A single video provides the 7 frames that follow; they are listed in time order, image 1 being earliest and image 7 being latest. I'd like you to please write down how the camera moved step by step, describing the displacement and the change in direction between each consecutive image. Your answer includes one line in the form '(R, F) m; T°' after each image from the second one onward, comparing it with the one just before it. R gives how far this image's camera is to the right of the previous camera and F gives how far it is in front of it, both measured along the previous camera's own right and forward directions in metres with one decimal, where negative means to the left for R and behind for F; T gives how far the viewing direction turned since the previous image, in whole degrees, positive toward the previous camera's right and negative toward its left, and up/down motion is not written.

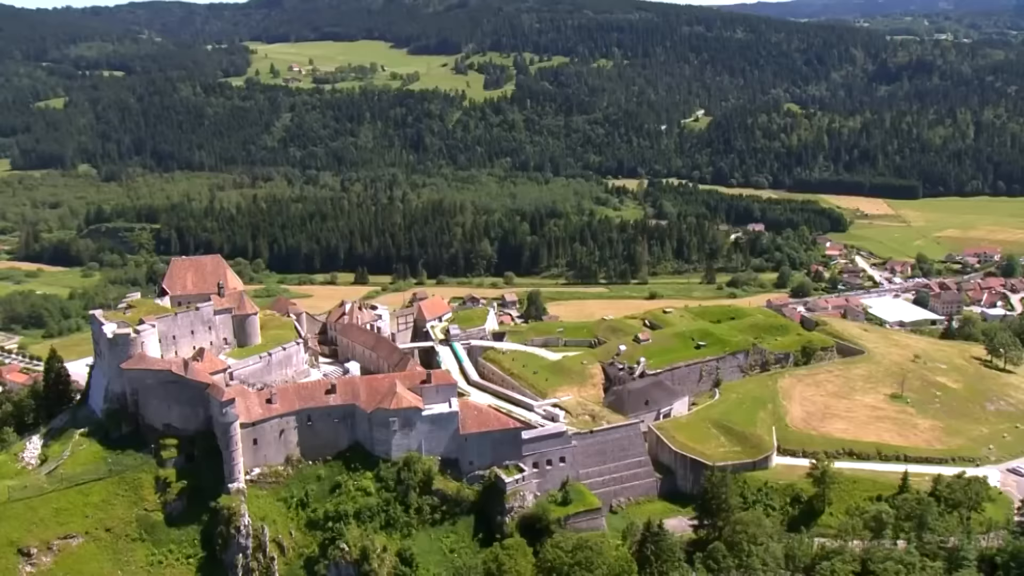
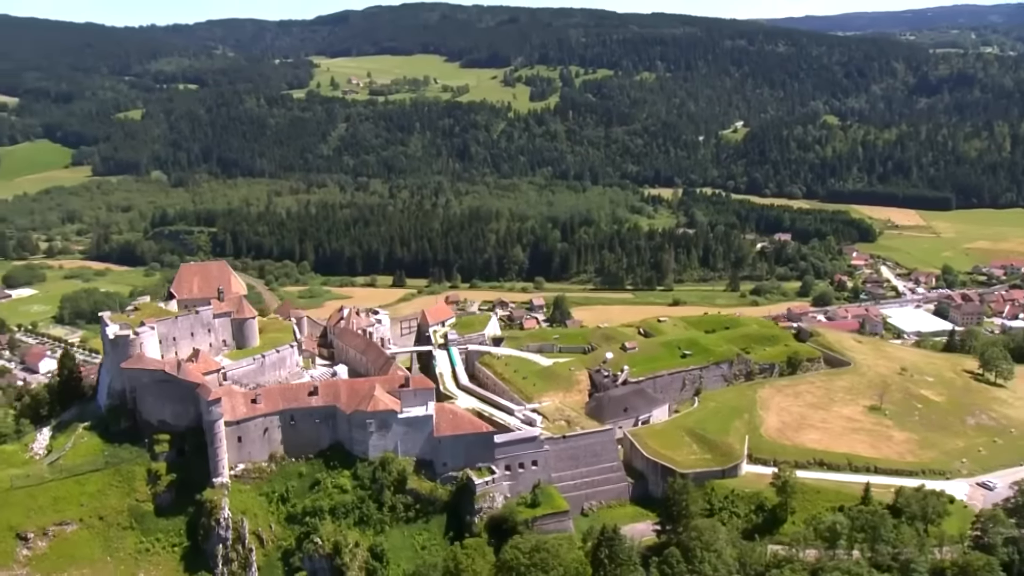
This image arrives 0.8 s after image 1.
(+6.2, -4.3) m; -6°
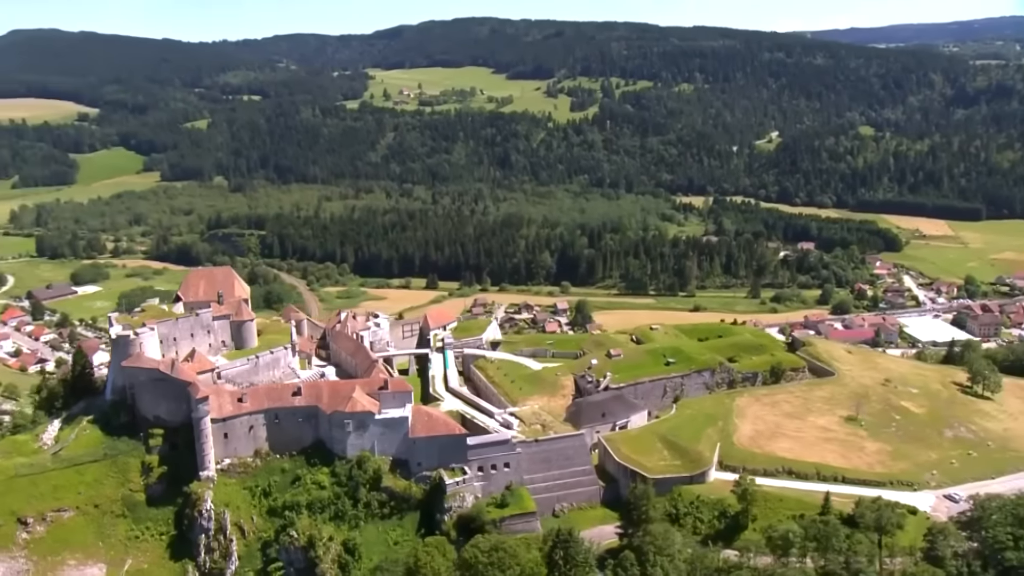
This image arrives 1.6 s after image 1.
(+7.3, -3.9) m; -7°
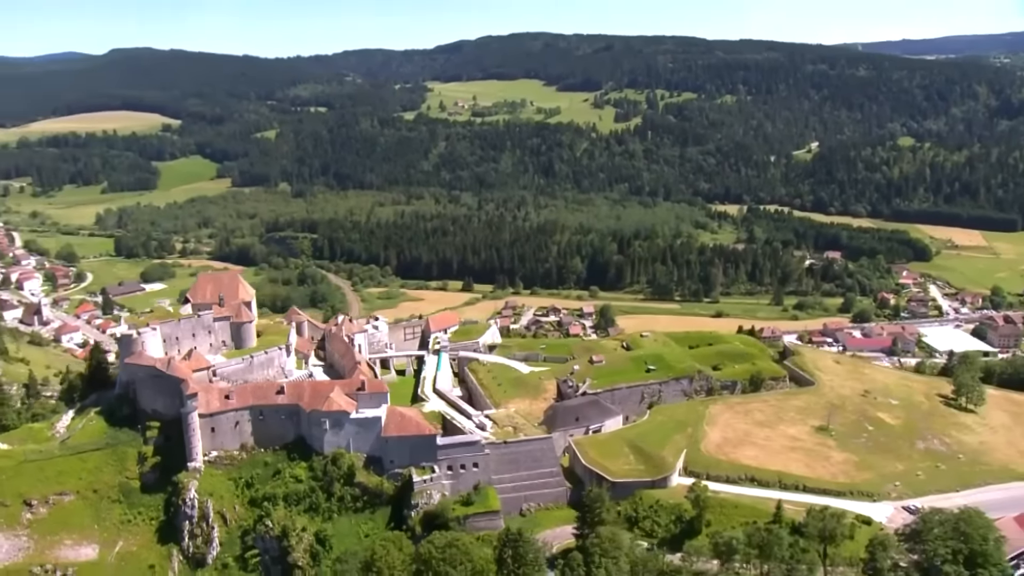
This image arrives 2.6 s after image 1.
(+9.8, -3.6) m; -8°
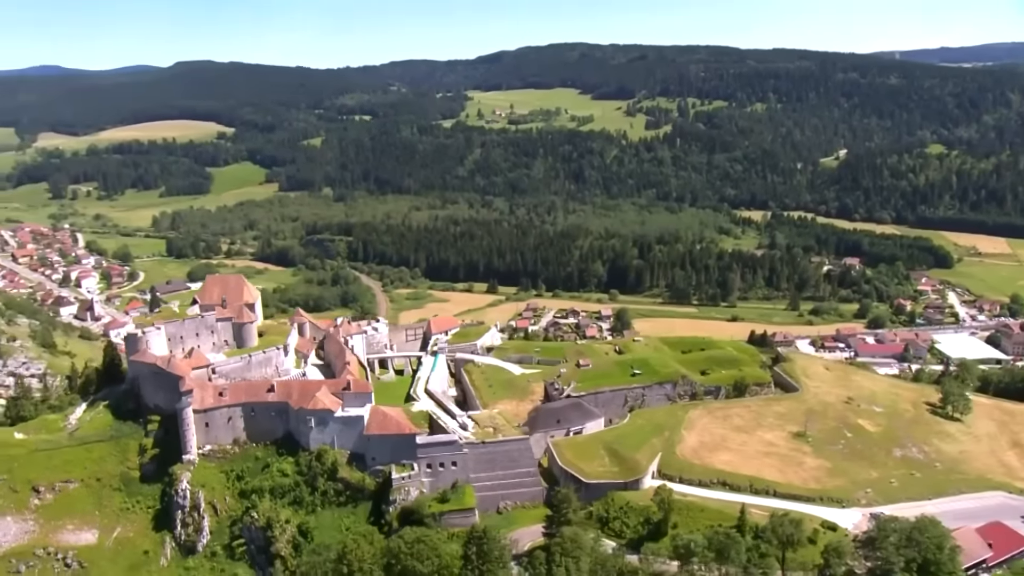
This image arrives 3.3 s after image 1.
(+7.8, -2.2) m; -6°
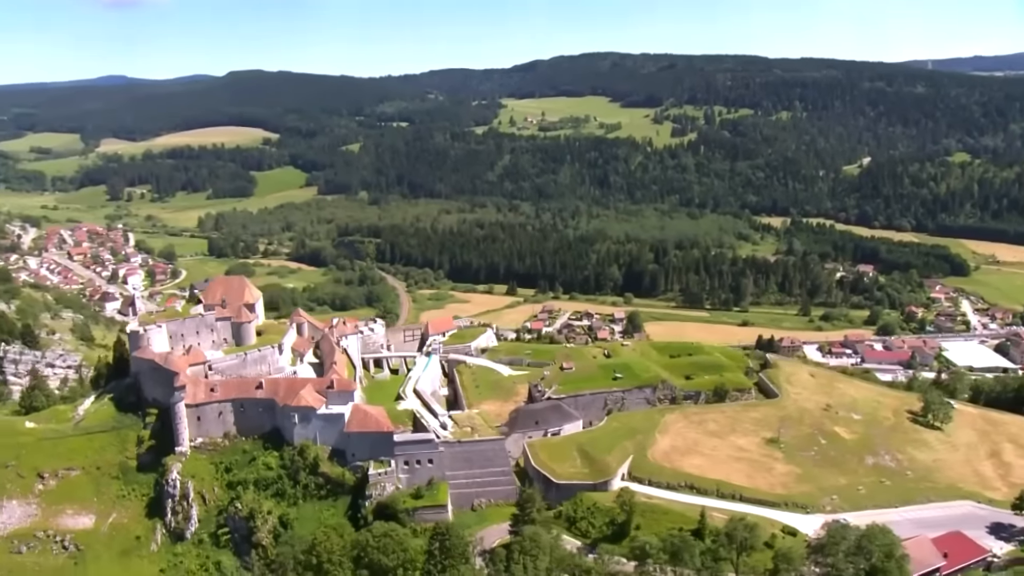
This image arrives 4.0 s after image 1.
(+8.0, -1.6) m; -6°
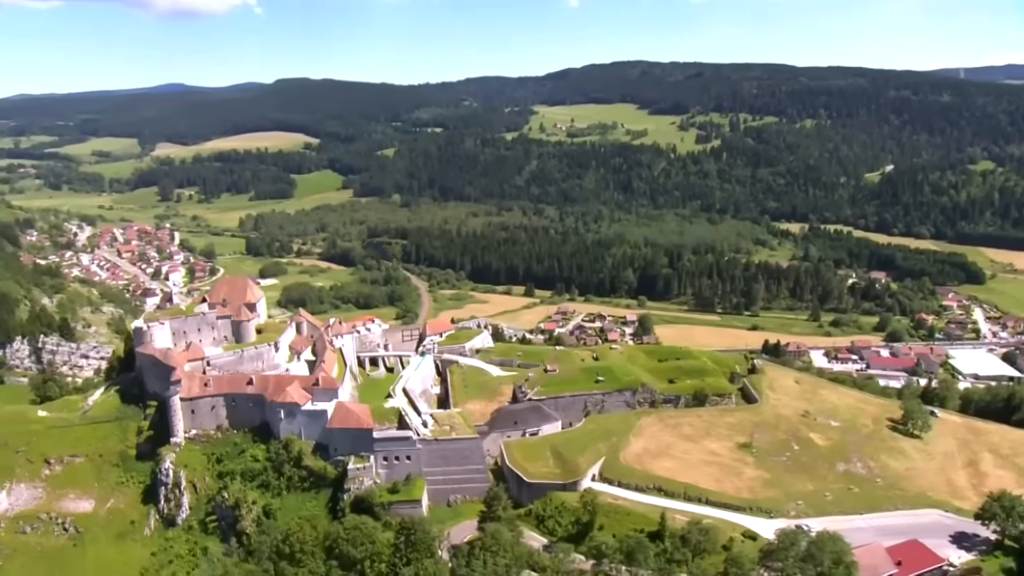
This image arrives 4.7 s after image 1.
(+7.9, -1.1) m; -6°
